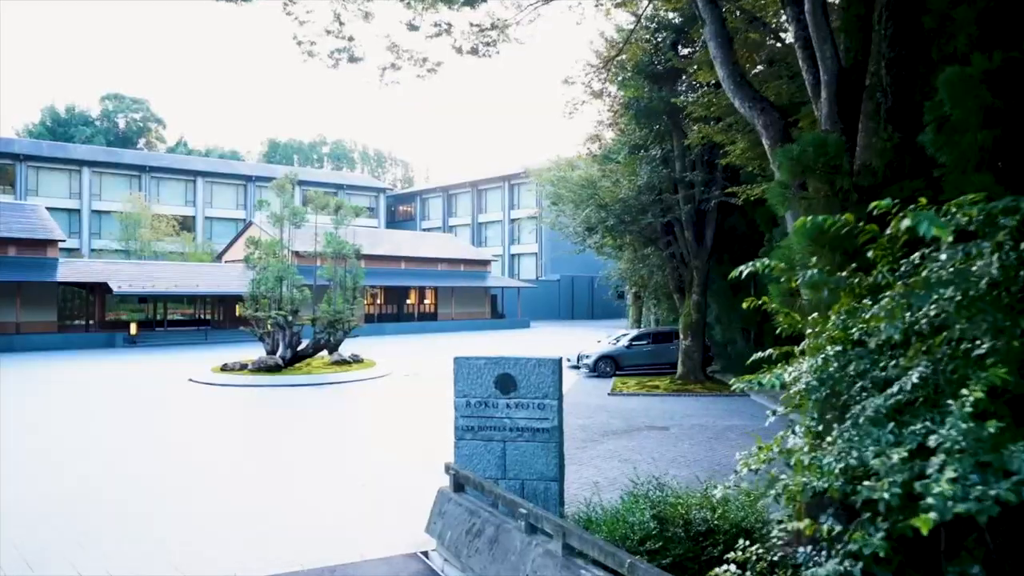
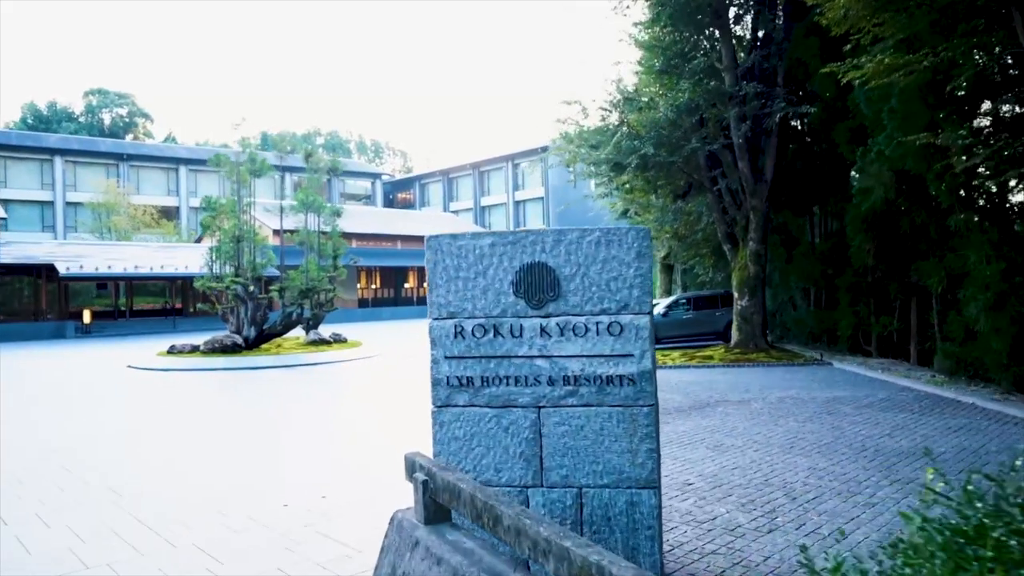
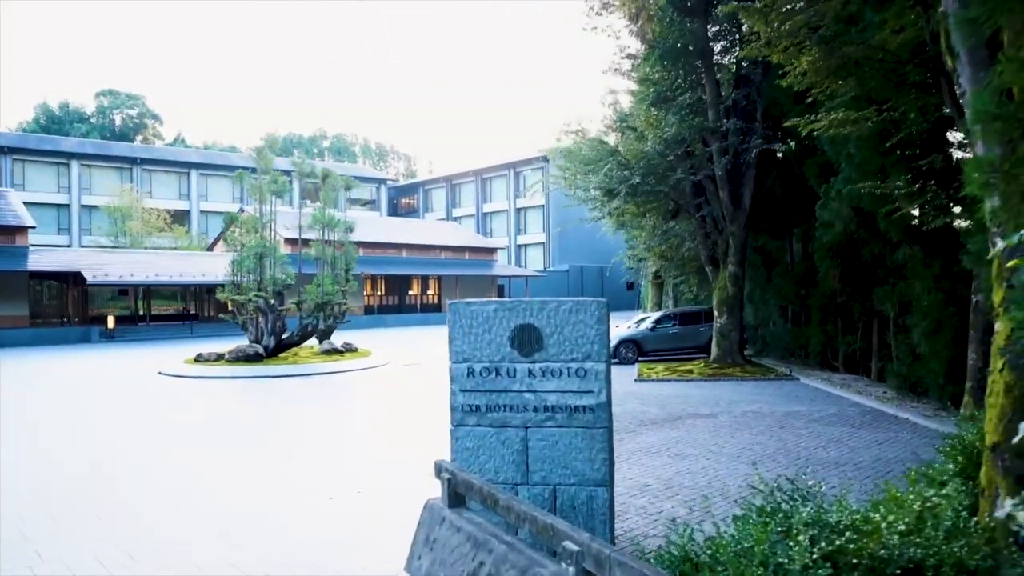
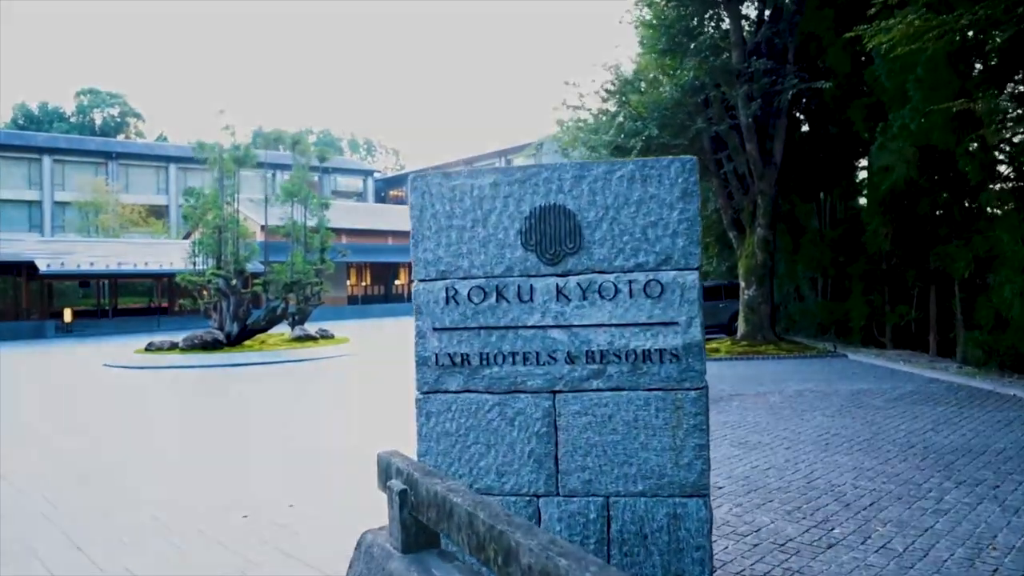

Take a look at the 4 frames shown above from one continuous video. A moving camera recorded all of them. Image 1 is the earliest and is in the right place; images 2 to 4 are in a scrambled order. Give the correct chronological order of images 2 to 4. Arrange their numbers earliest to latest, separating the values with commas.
3, 2, 4
